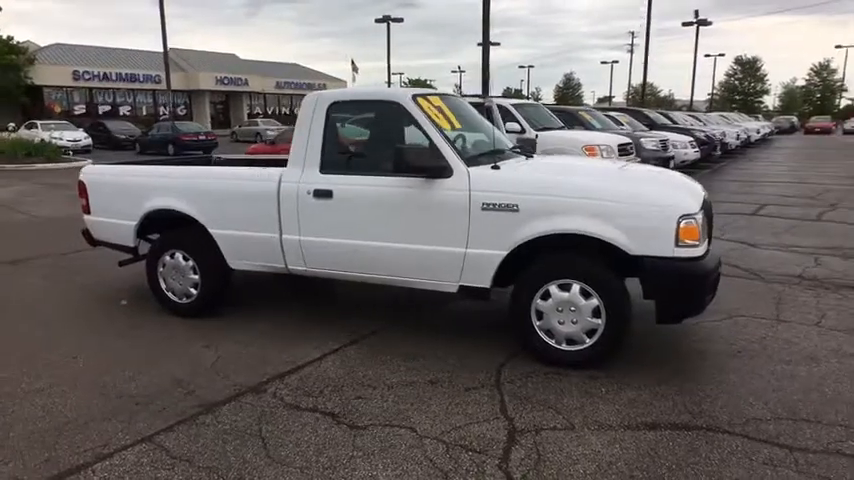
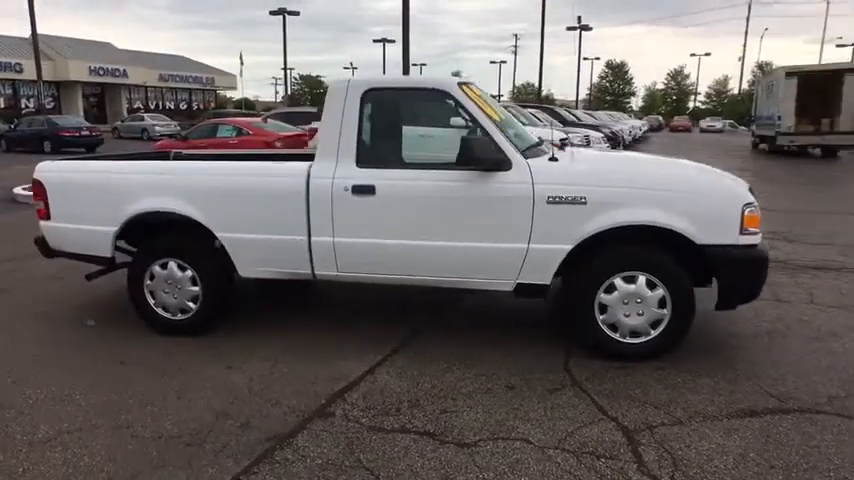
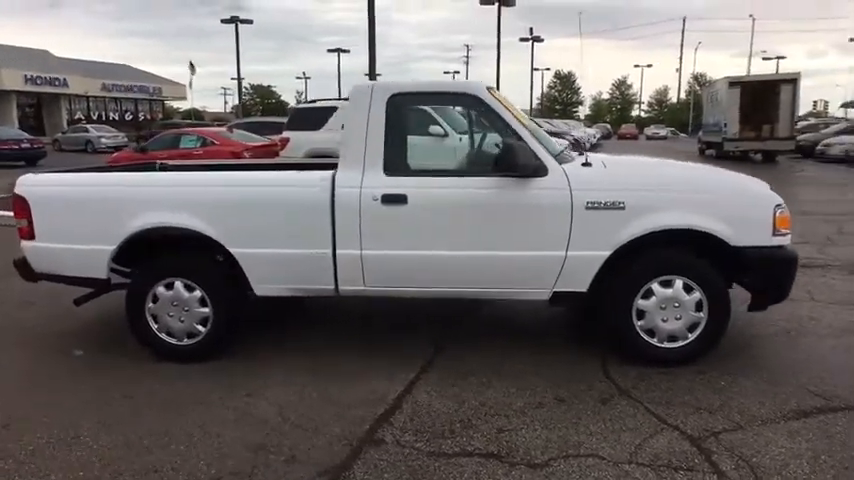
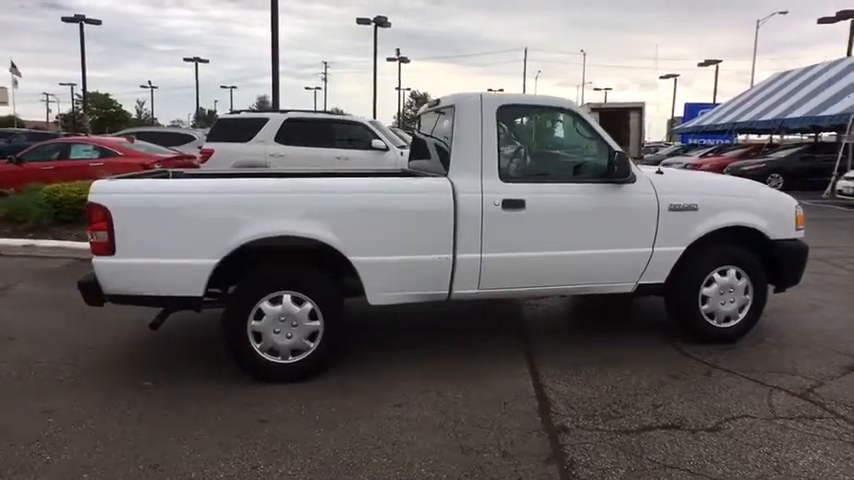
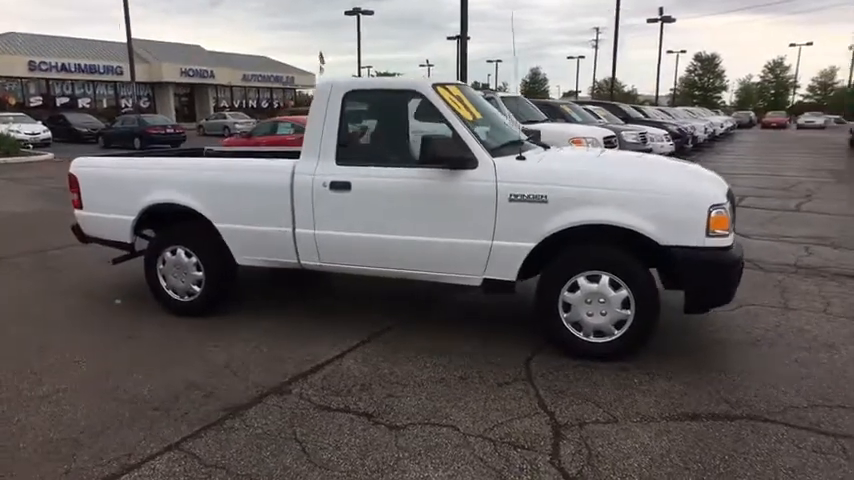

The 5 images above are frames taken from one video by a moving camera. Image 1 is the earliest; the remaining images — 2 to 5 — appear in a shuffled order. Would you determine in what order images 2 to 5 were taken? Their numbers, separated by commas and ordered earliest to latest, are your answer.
5, 2, 3, 4
